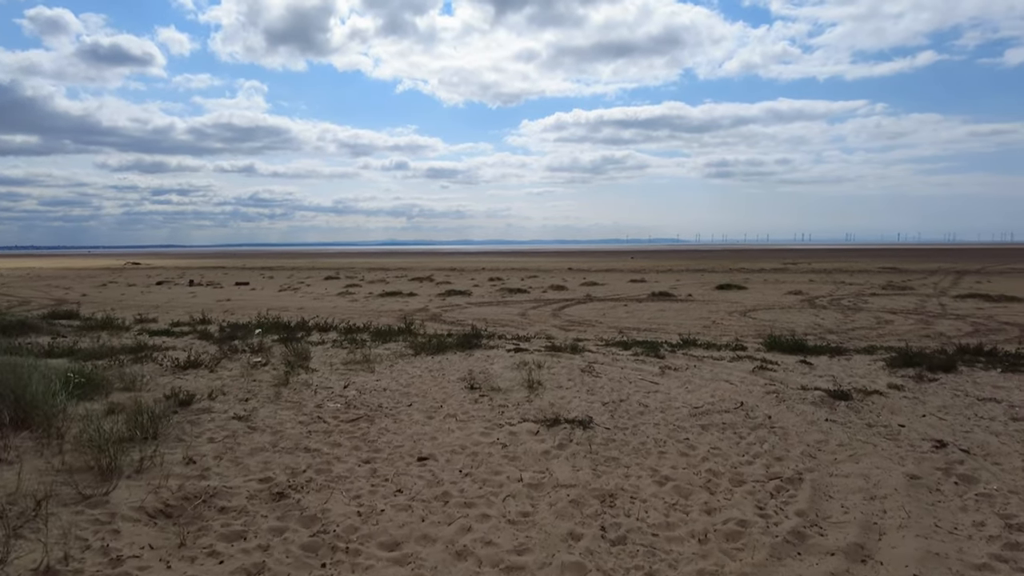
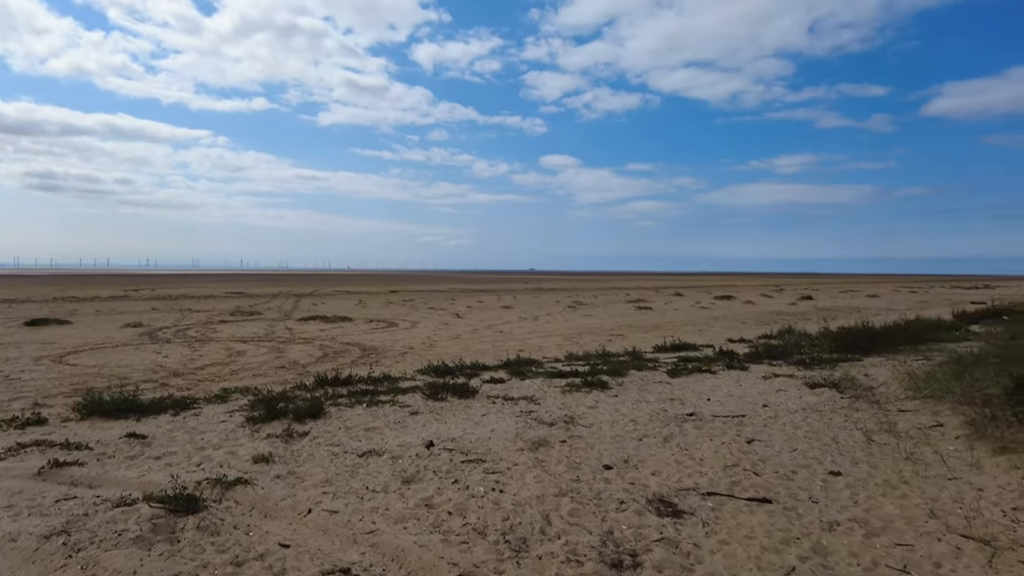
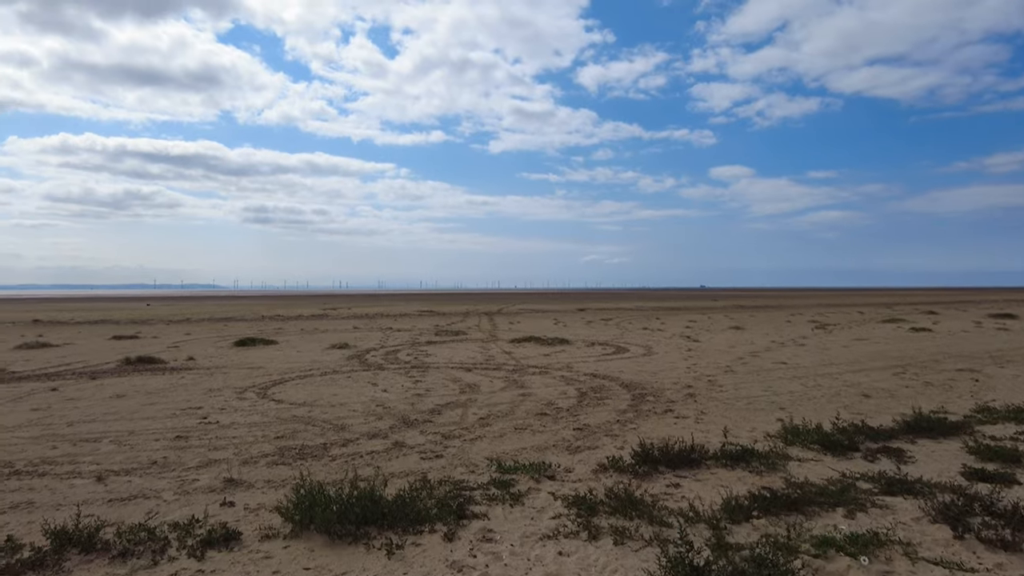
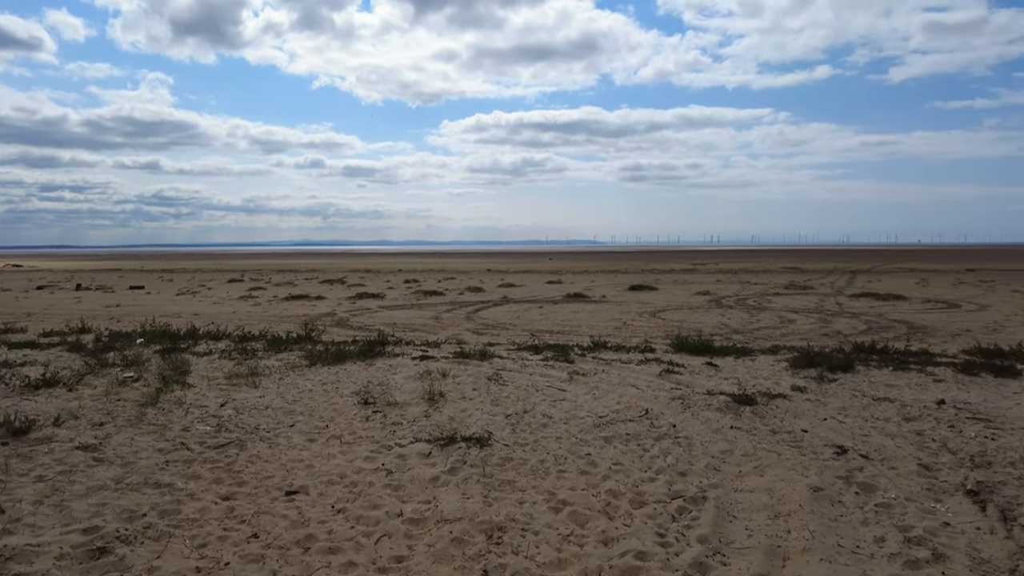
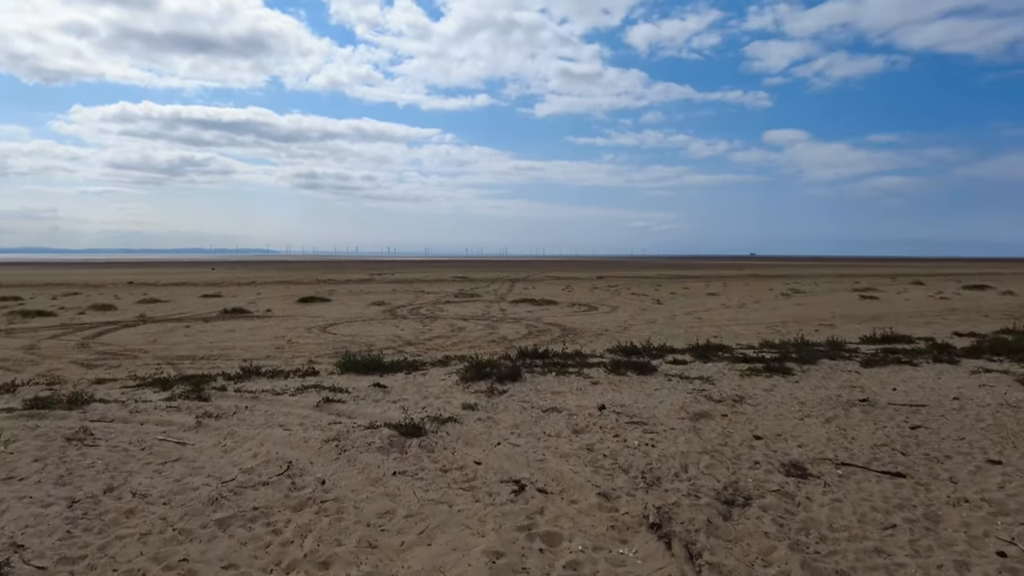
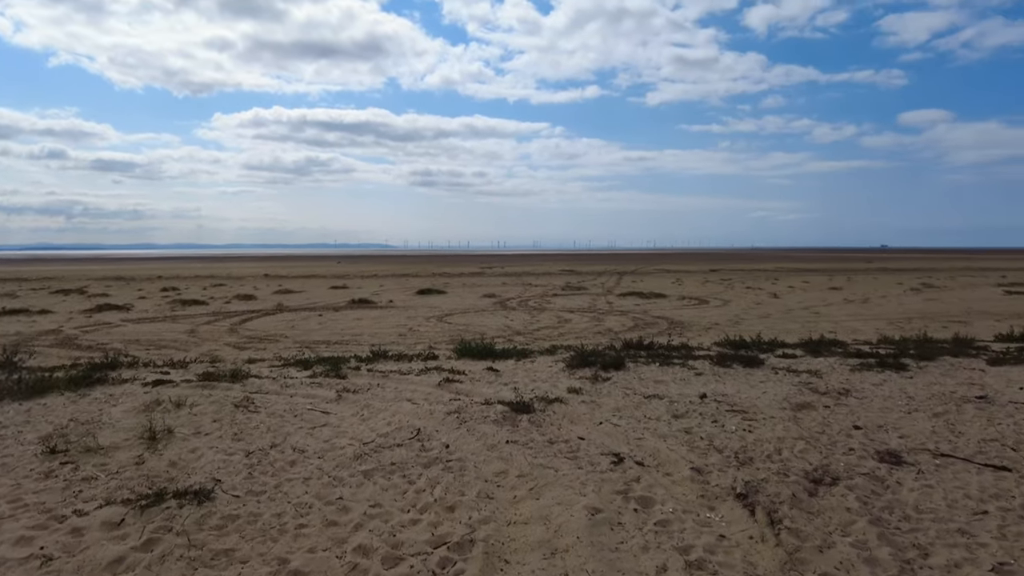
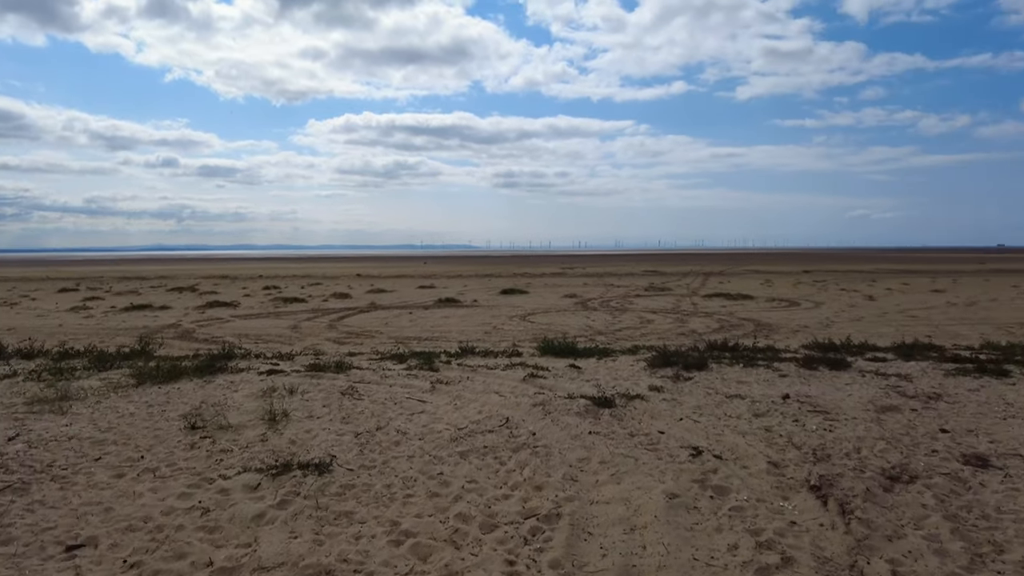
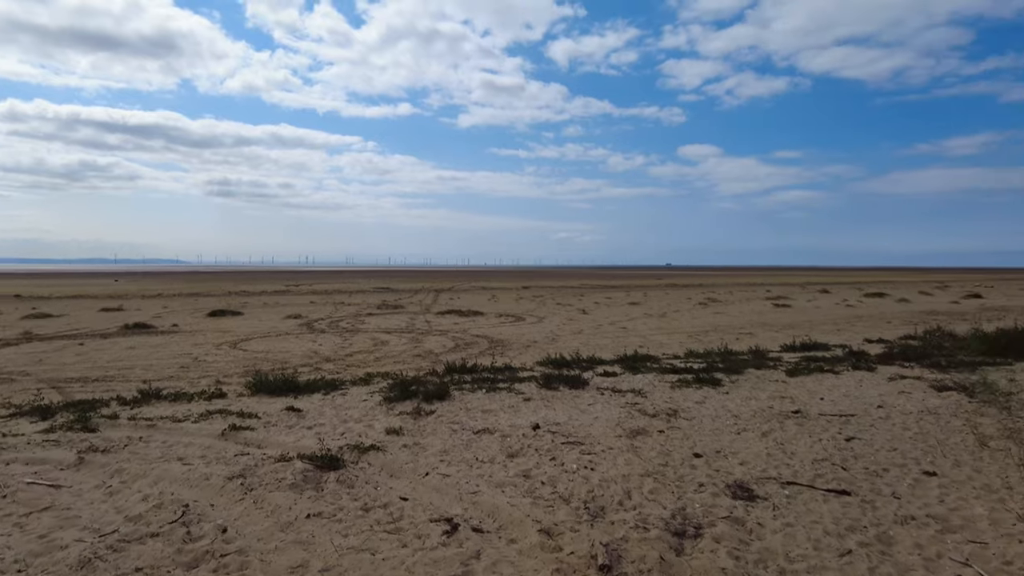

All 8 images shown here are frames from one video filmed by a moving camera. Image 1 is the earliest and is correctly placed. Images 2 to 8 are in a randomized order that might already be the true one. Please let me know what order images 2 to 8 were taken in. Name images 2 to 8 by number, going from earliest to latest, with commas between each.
4, 7, 6, 5, 8, 2, 3
